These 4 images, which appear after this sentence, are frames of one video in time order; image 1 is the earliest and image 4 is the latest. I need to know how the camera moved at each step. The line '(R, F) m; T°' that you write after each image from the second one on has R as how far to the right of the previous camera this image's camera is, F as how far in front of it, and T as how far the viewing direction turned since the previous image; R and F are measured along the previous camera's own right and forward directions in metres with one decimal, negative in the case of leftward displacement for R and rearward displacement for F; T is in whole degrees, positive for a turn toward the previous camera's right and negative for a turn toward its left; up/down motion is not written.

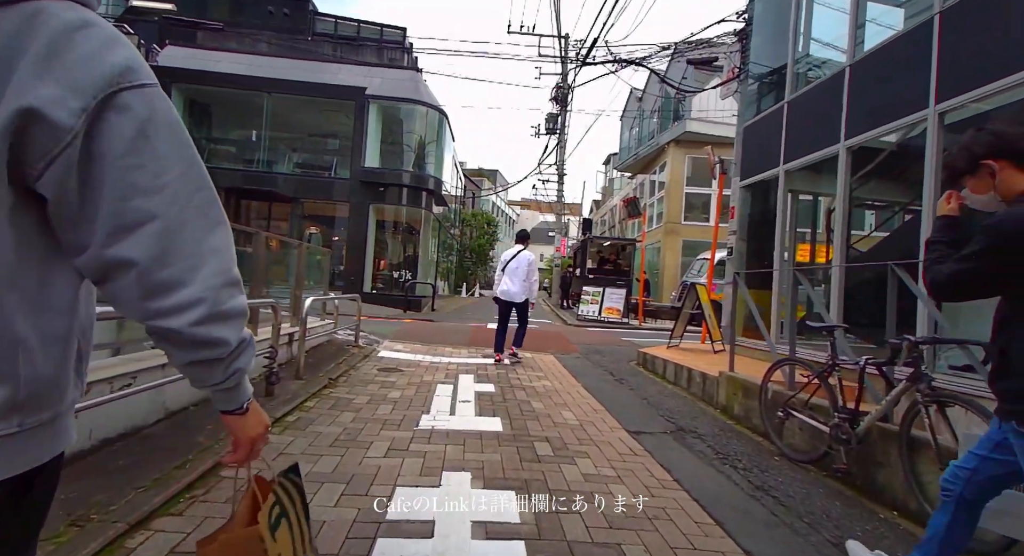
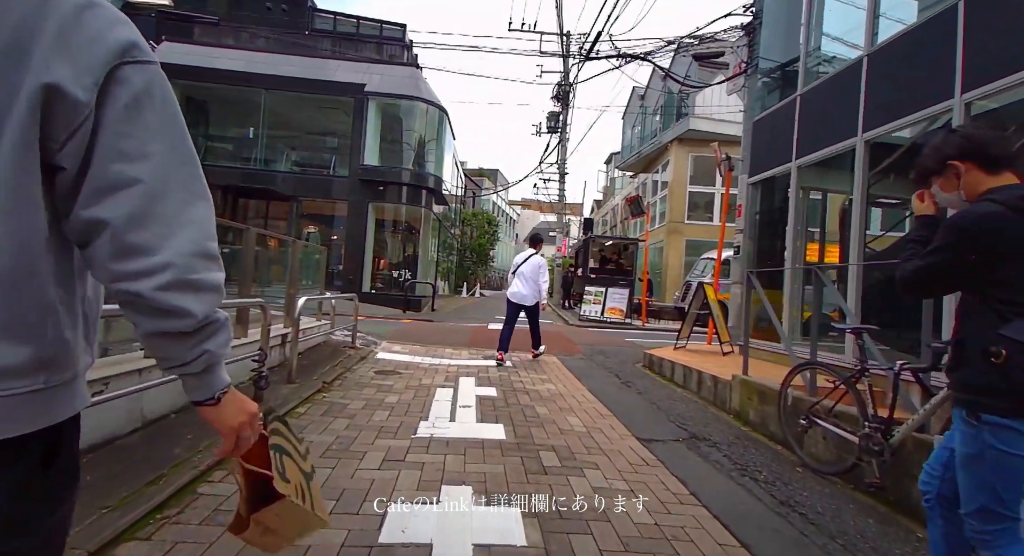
(0.0, +0.2) m; 0°
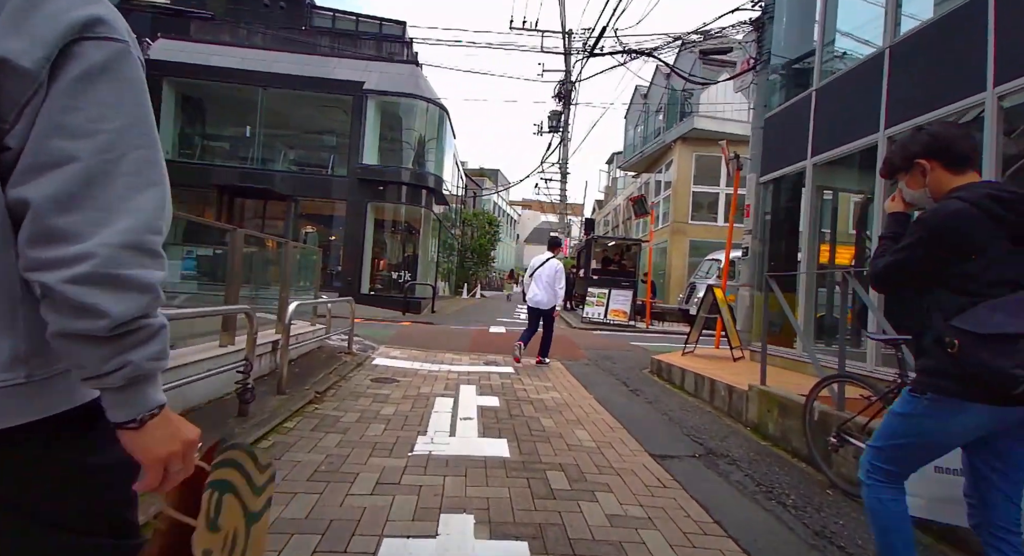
(0.0, +0.2) m; 0°
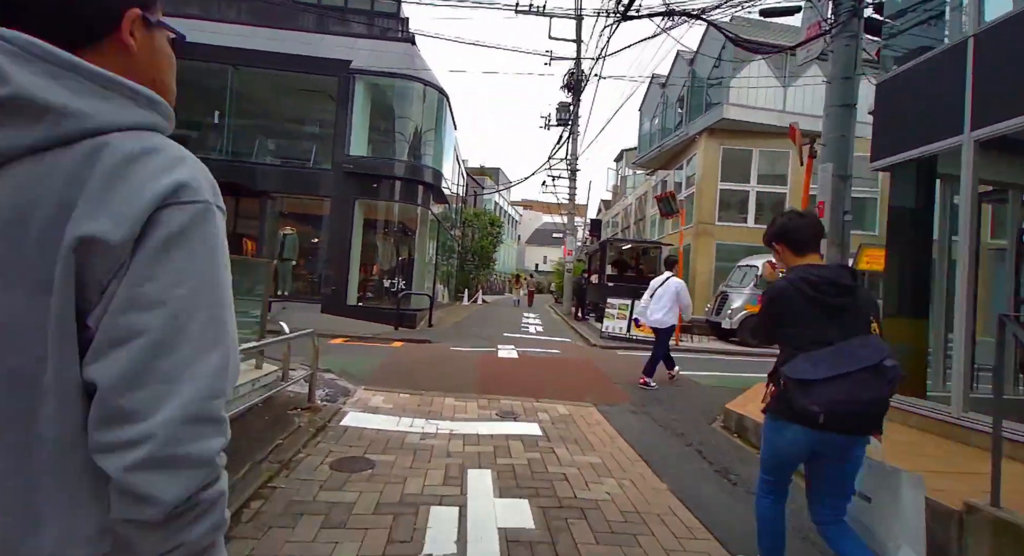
(-0.2, +1.6) m; 0°
